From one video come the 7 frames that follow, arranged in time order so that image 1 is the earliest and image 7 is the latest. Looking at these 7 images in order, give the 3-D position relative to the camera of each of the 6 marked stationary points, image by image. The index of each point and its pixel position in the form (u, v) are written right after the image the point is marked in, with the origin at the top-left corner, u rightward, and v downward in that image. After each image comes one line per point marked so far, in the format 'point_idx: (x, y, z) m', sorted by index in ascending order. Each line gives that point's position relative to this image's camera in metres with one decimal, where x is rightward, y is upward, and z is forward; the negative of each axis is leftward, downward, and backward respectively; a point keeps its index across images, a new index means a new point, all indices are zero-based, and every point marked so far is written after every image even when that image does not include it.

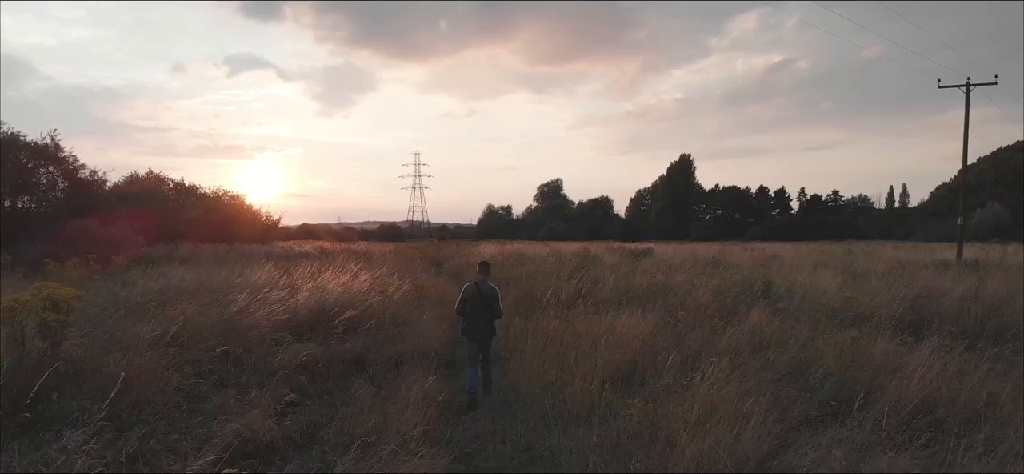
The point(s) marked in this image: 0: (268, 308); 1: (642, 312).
0: (-2.5, -0.7, +9.3) m
1: (+1.5, -0.9, +10.1) m
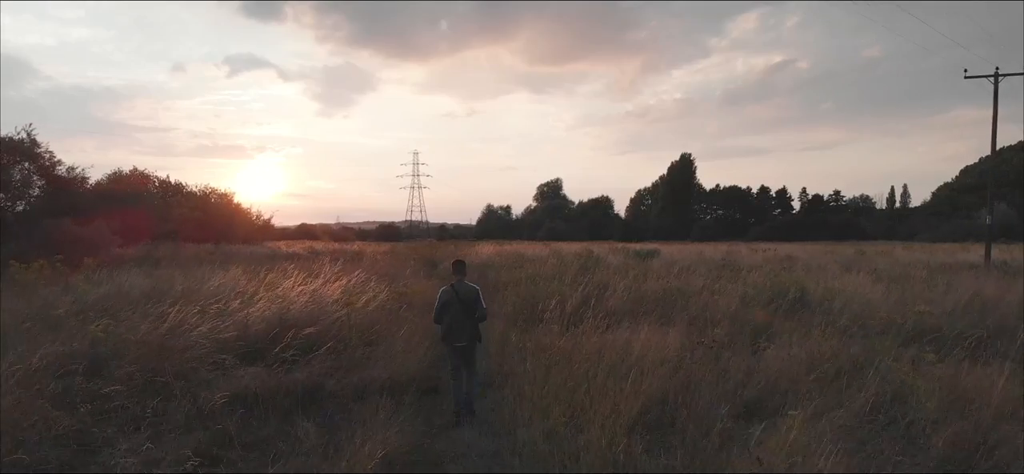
0: (-2.6, -0.7, +7.7) m
1: (+1.4, -0.9, +8.5) m
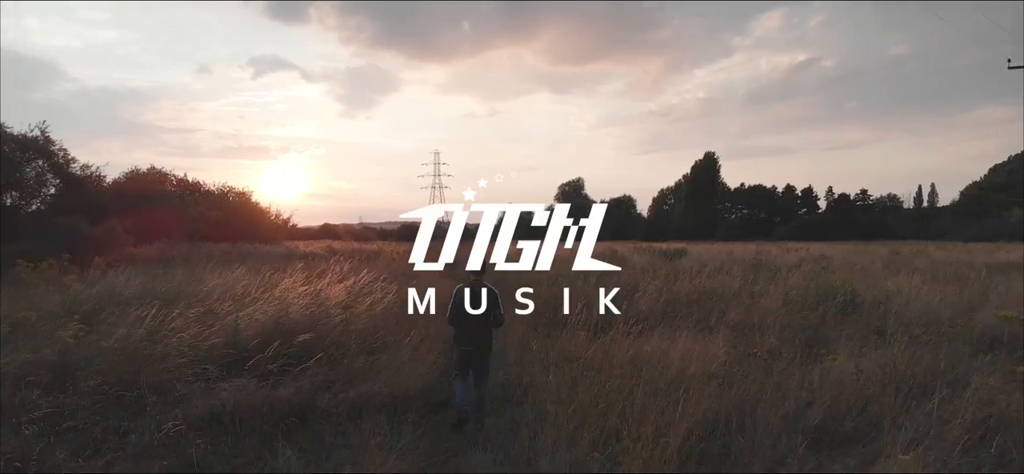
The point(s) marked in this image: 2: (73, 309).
0: (-2.4, -0.7, +6.9) m
1: (+1.6, -0.8, +7.6) m
2: (-4.2, -0.7, +8.5) m
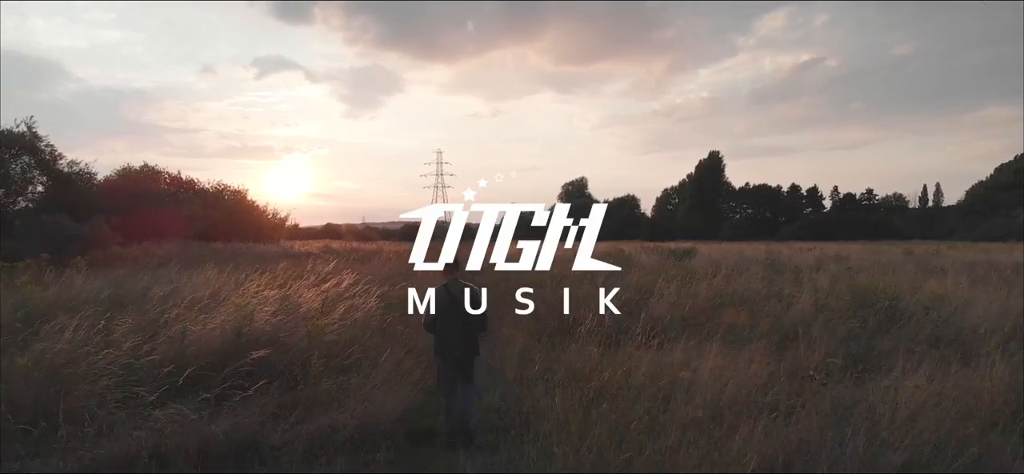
0: (-2.4, -0.7, +5.8) m
1: (+1.6, -0.8, +6.5) m
2: (-4.2, -0.6, +7.4) m
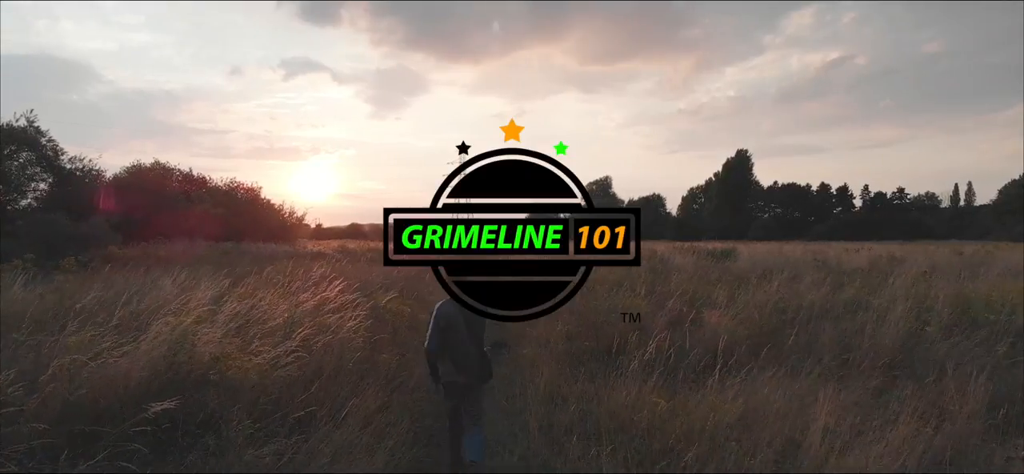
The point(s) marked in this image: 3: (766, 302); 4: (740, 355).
0: (-2.3, -0.7, +4.1) m
1: (+1.7, -0.8, +4.7) m
2: (-4.0, -0.6, +5.7) m
3: (+2.5, -0.6, +8.7) m
4: (+1.5, -0.8, +5.9) m
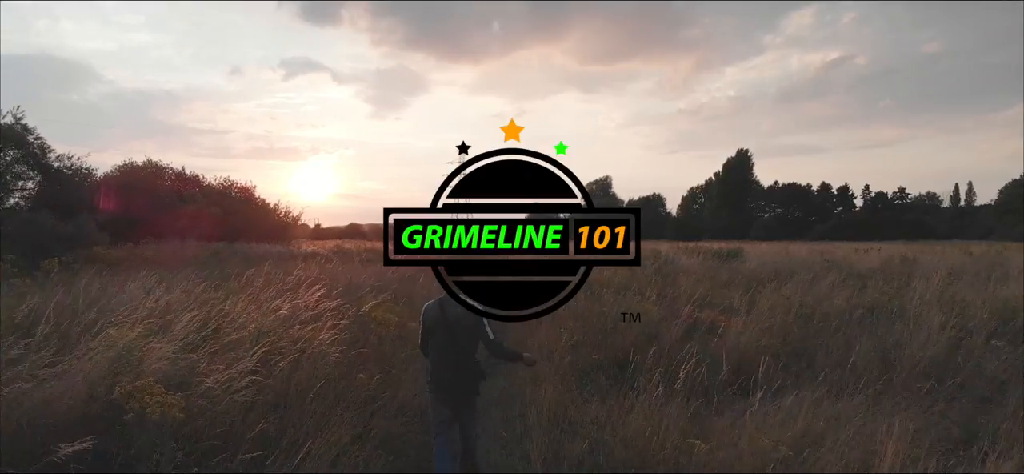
0: (-2.3, -0.7, +3.3) m
1: (+1.7, -0.8, +3.9) m
2: (-4.0, -0.6, +5.0) m
3: (+2.5, -0.6, +8.0) m
4: (+1.5, -0.8, +5.2) m
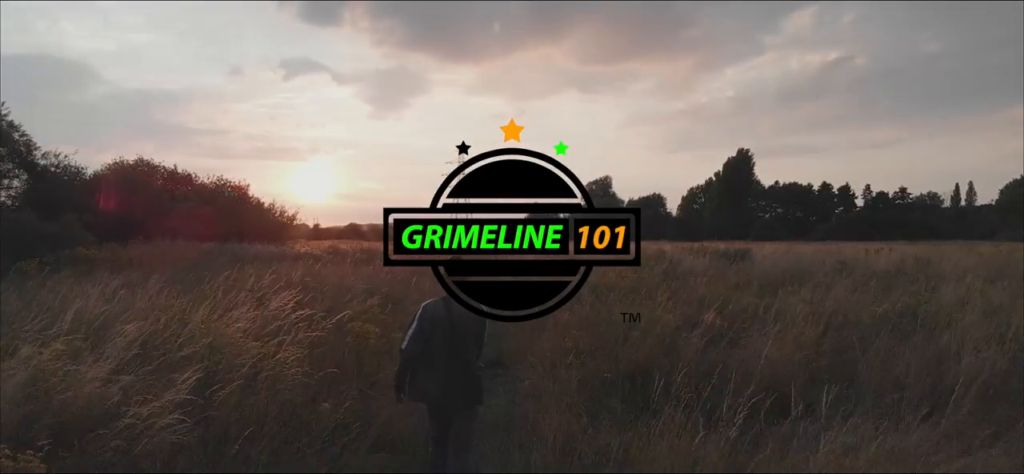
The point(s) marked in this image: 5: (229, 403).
0: (-2.3, -0.7, +2.5) m
1: (+1.7, -0.8, +3.2) m
2: (-4.0, -0.6, +4.2) m
3: (+2.5, -0.6, +7.2) m
4: (+1.5, -0.7, +4.4) m
5: (-1.1, -0.7, +3.4) m
